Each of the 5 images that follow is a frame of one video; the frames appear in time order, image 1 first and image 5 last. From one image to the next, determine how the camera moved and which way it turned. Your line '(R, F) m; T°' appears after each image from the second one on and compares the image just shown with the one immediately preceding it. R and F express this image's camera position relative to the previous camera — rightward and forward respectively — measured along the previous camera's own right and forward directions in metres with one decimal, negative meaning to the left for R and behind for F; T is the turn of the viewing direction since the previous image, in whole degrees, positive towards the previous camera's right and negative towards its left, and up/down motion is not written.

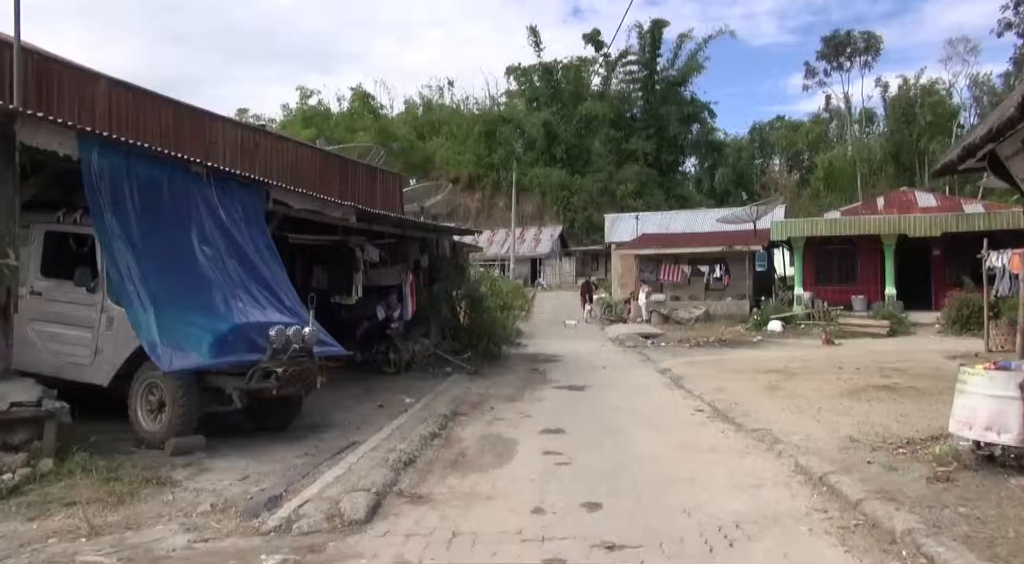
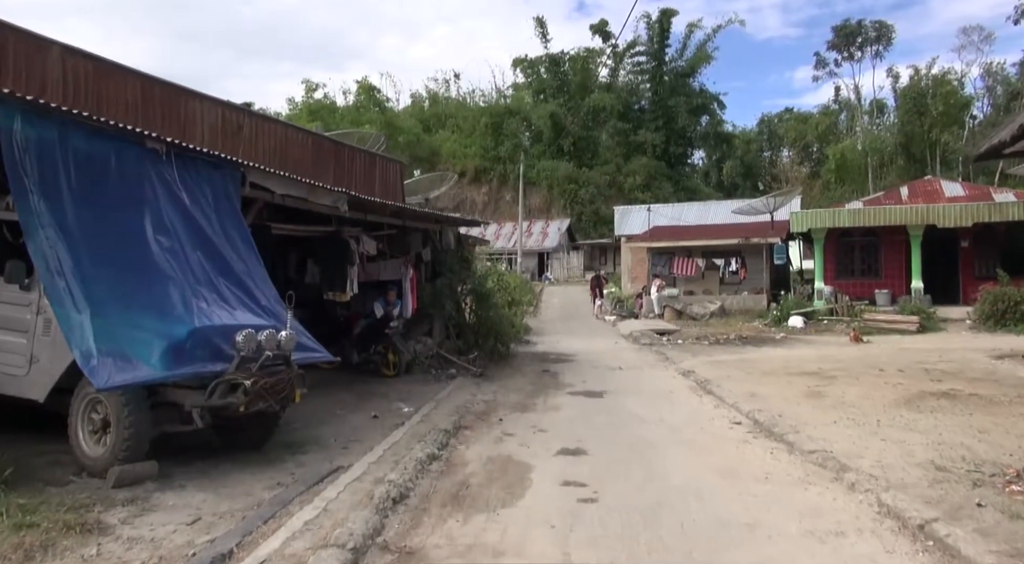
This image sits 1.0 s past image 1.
(-0.1, +1.0) m; -1°
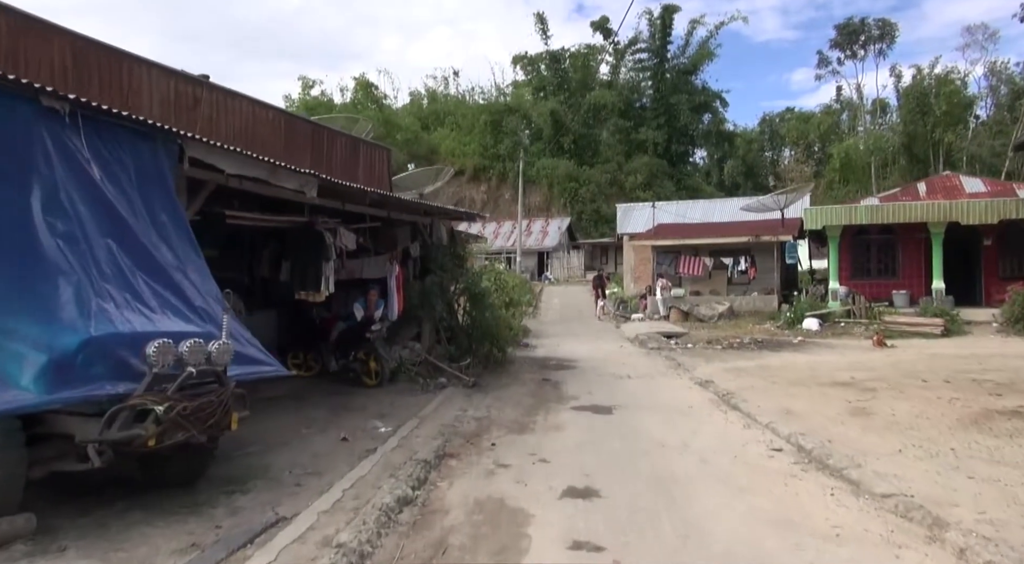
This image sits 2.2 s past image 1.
(0.0, +1.2) m; 0°
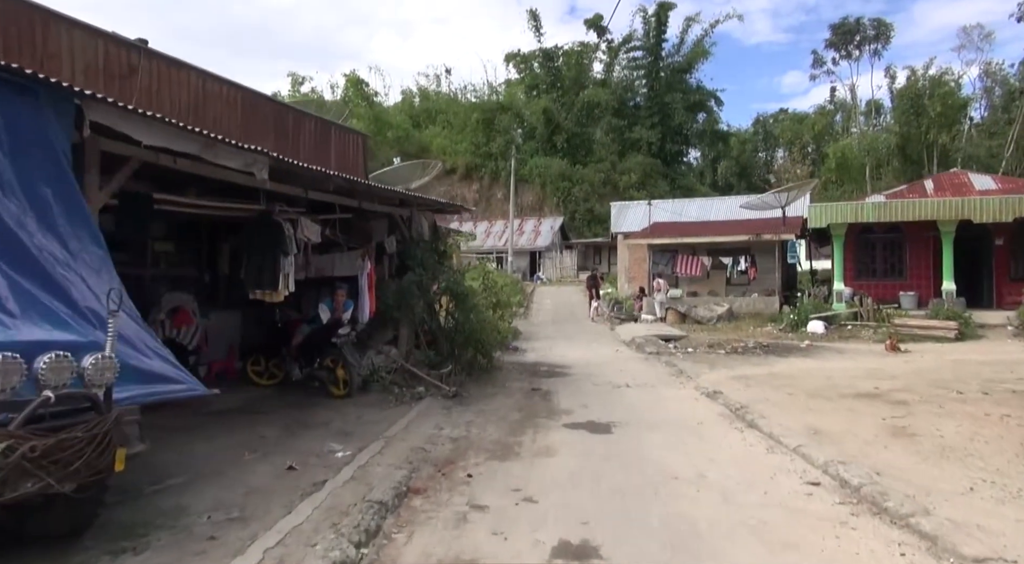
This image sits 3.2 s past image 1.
(+0.1, +1.1) m; +1°
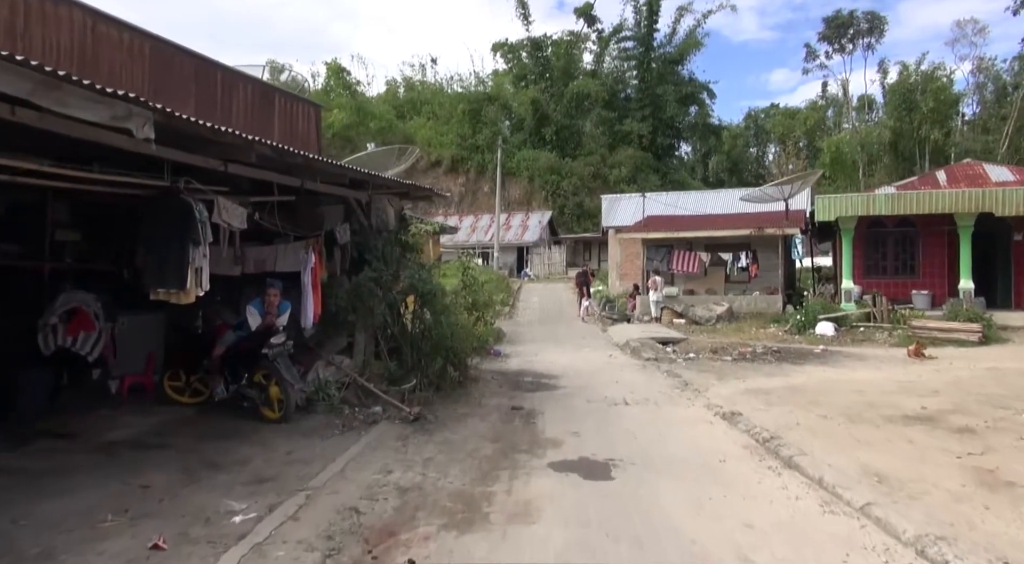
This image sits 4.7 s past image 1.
(+0.2, +1.7) m; +1°
